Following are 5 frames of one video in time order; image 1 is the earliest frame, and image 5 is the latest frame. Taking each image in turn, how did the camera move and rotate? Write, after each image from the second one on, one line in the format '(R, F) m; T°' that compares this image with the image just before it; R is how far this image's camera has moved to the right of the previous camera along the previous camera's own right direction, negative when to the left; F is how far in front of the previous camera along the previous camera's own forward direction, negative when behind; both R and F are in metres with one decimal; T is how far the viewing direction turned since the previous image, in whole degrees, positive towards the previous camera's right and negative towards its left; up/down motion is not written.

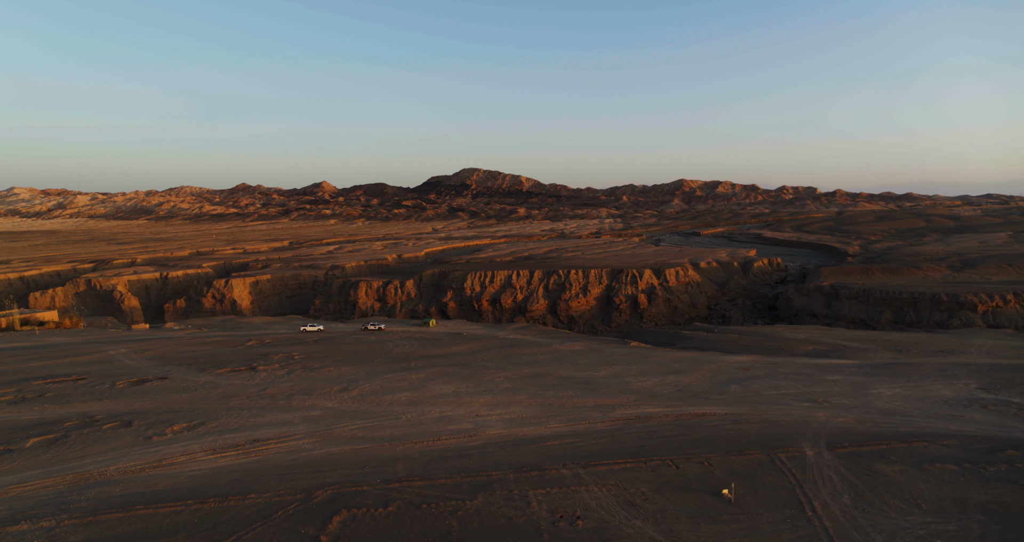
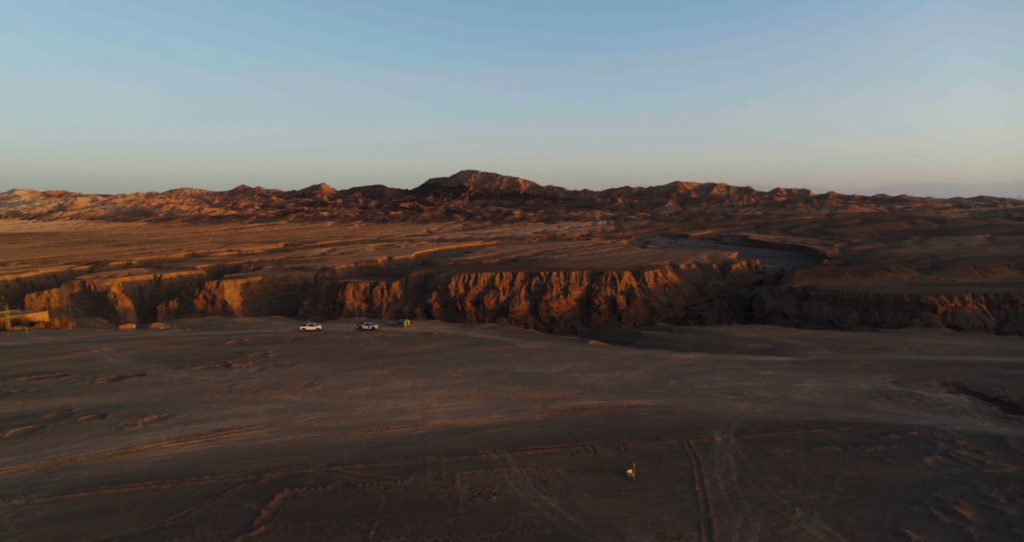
(+1.1, -1.0) m; 0°
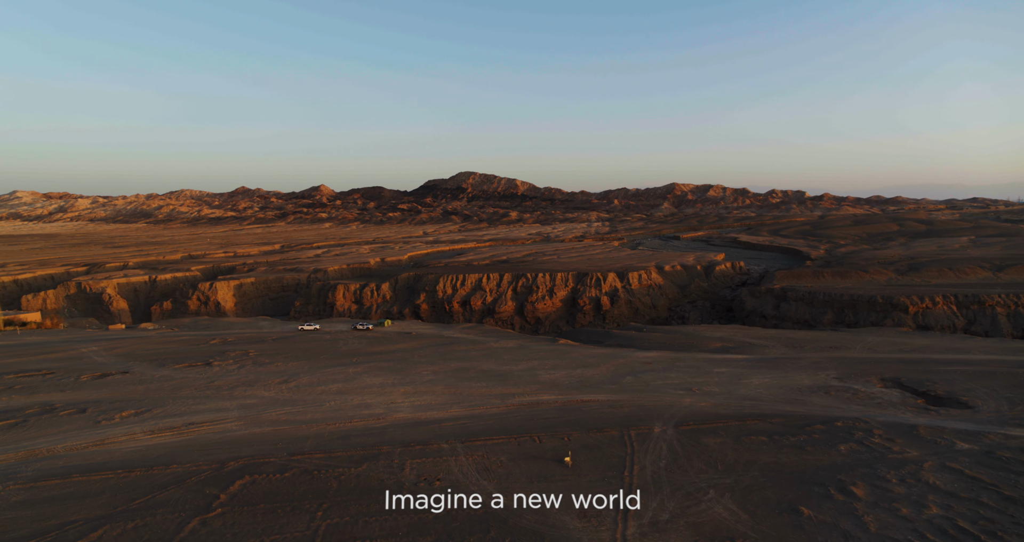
(+0.9, -0.7) m; 0°
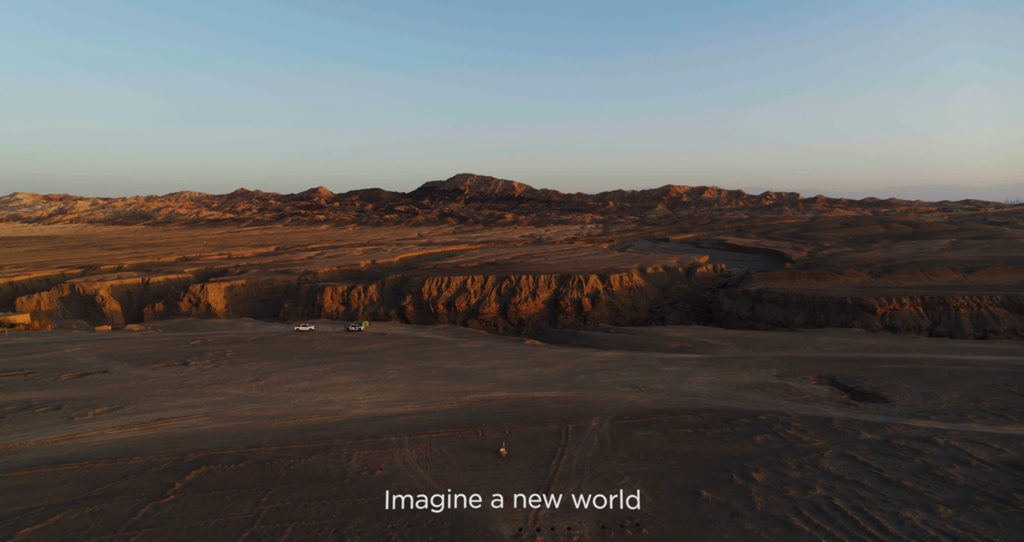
(+1.1, -0.7) m; 0°
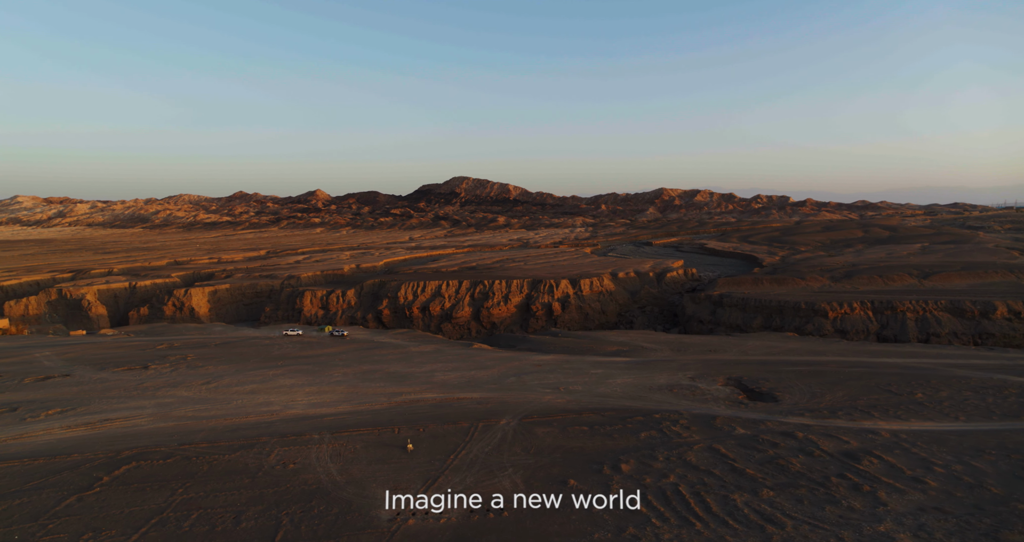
(+1.8, -1.0) m; 0°
